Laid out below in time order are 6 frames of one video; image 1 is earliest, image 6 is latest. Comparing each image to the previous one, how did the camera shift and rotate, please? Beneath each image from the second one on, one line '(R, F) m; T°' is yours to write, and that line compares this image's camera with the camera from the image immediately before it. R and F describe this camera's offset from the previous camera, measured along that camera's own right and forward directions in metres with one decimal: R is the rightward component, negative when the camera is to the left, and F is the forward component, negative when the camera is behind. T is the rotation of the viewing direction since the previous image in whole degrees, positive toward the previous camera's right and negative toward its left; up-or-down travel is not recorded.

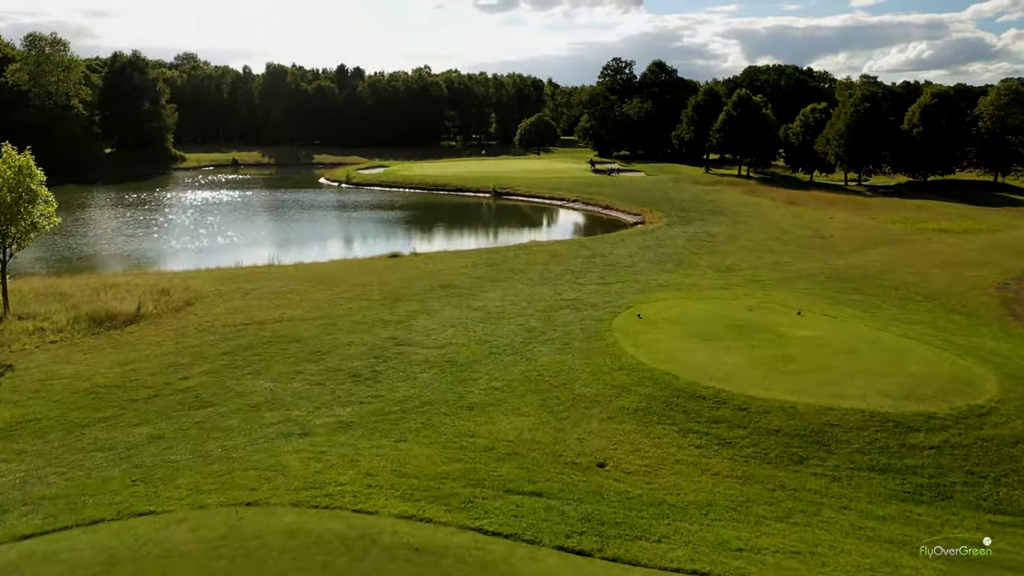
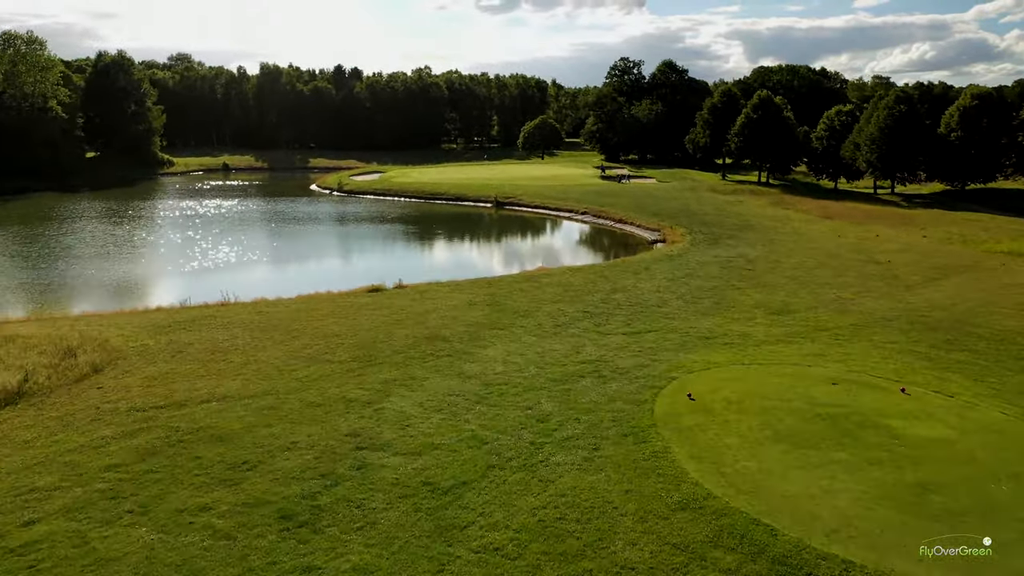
(-0.1, +4.7) m; 0°
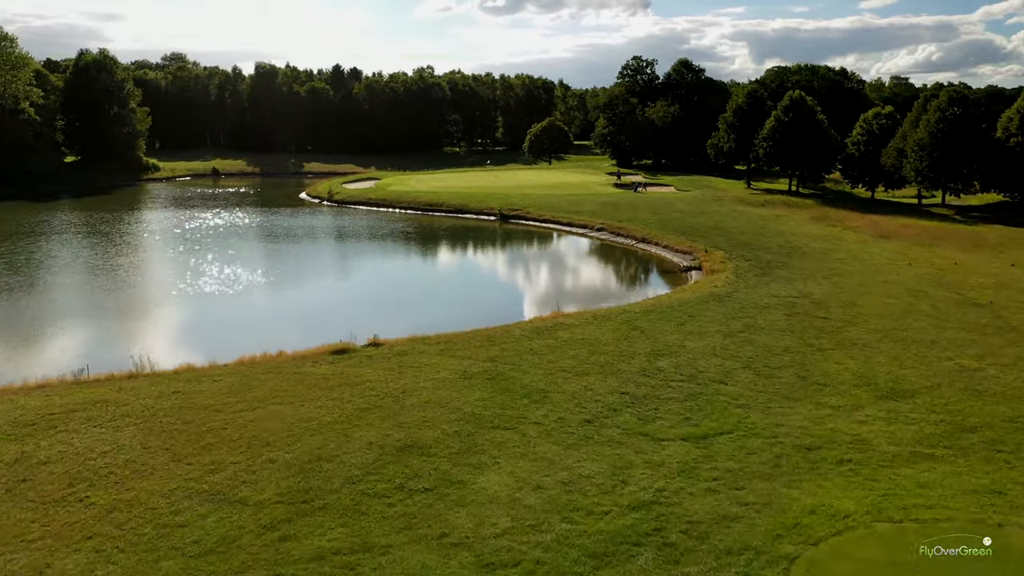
(-0.1, +5.8) m; 0°
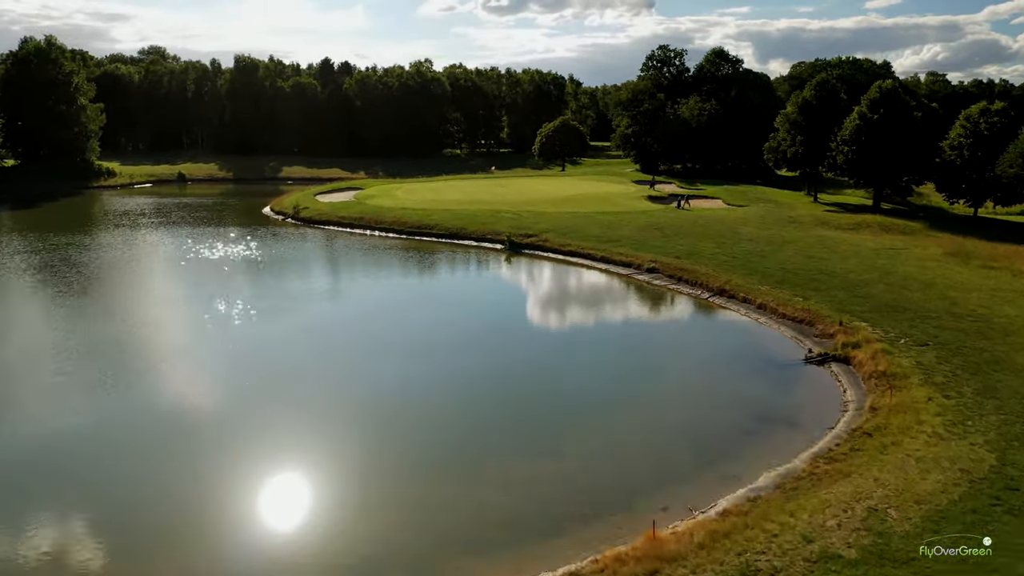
(-0.5, +12.5) m; 0°
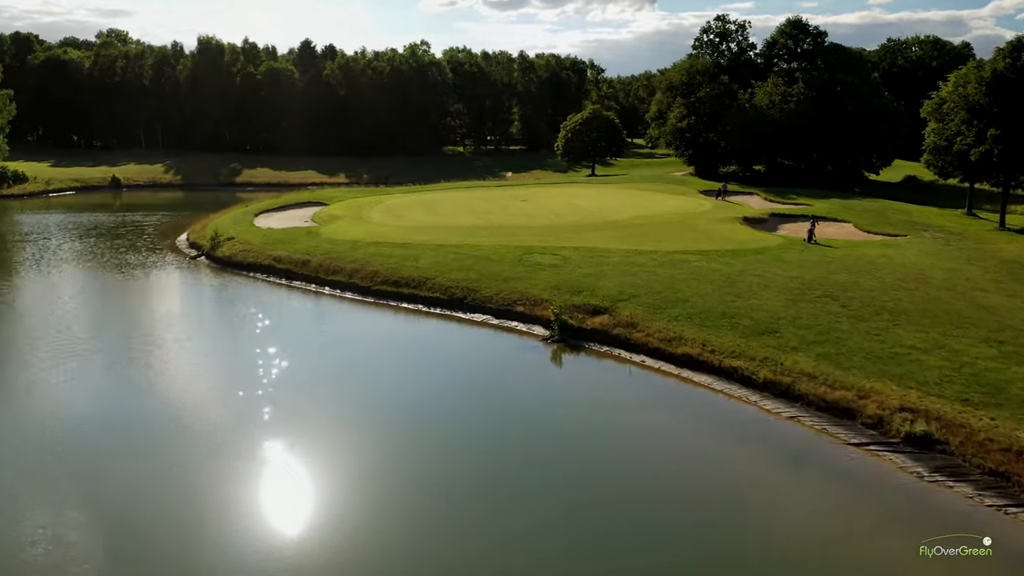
(-1.4, +17.7) m; 0°
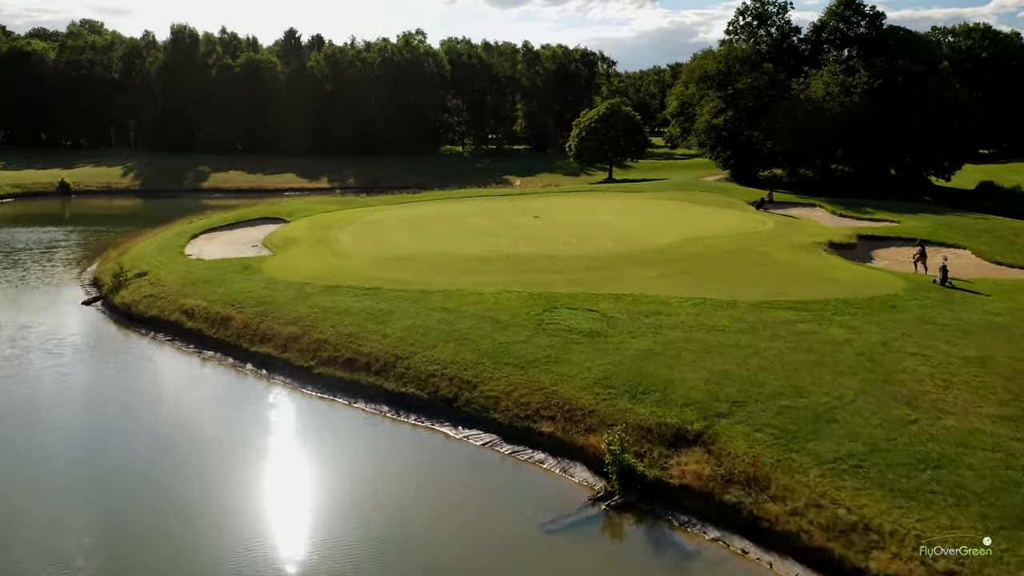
(-0.4, +9.0) m; 0°
